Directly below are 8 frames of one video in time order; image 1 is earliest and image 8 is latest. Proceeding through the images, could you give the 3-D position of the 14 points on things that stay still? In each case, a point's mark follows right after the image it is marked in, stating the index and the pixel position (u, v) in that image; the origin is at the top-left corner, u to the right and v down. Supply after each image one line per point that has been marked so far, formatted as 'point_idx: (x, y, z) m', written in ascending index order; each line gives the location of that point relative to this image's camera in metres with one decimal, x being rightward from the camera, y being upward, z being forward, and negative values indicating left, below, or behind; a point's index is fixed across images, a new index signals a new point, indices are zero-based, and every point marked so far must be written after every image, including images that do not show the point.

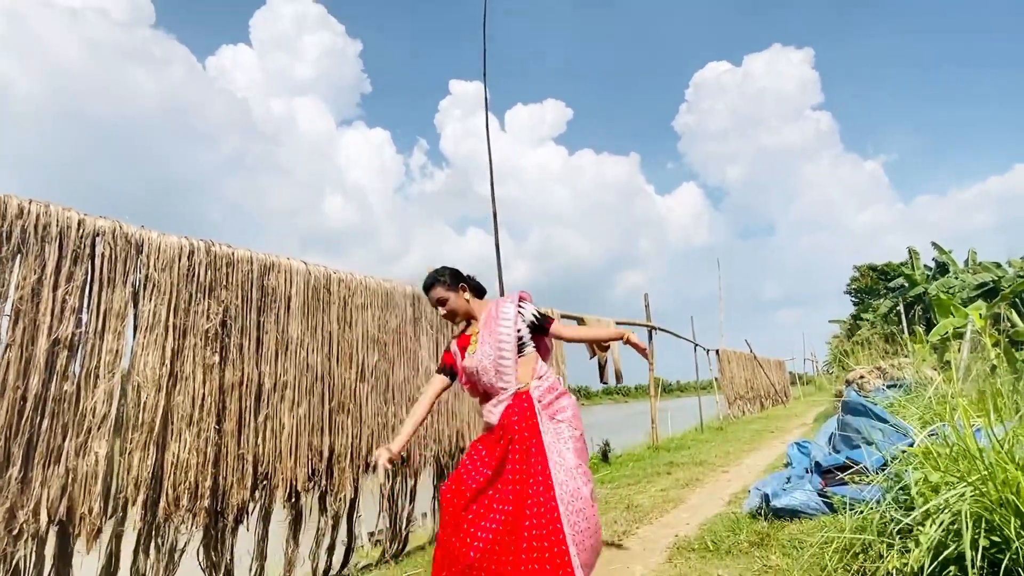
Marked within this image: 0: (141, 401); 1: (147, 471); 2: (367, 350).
0: (-1.8, -0.5, +3.1) m
1: (-1.7, -0.9, +3.1) m
2: (-1.0, -0.4, +4.5) m
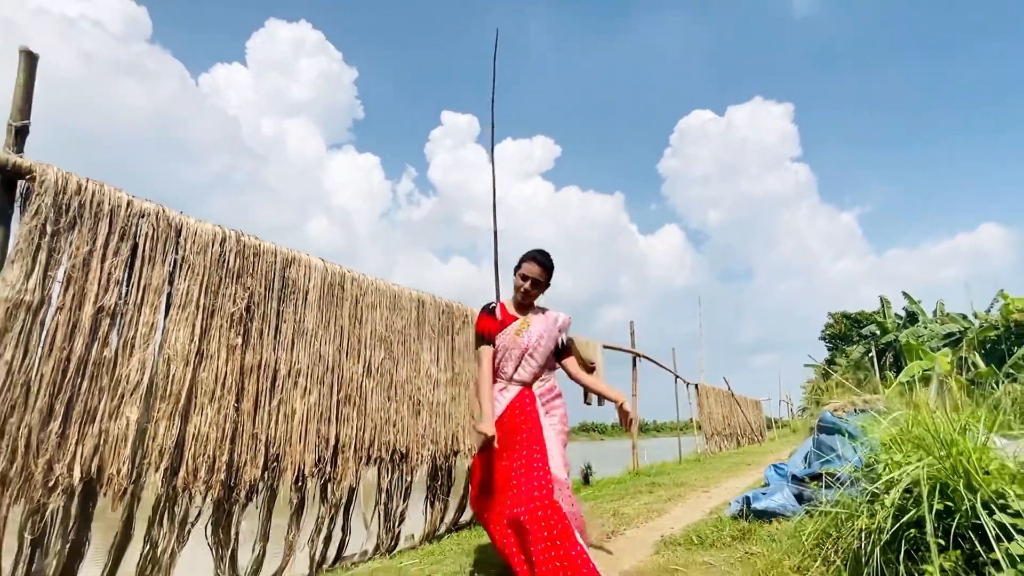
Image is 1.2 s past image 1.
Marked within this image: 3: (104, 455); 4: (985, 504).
0: (-1.7, -0.4, +3.3) m
1: (-1.7, -0.8, +3.2) m
2: (-1.0, -0.4, +4.7) m
3: (-1.9, -0.8, +2.9) m
4: (+1.8, -0.8, +2.5) m
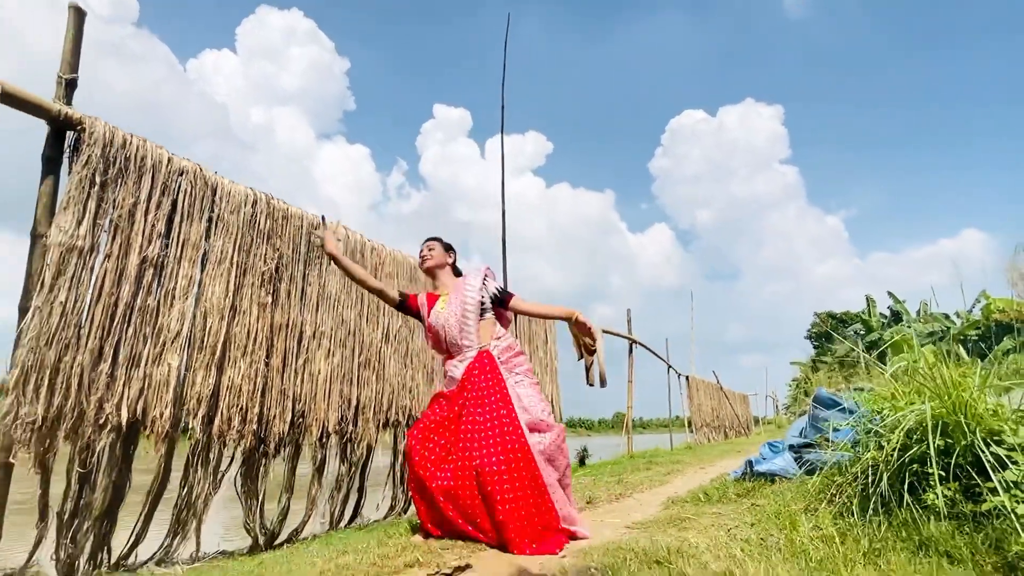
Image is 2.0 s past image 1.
0: (-1.6, -0.2, +3.4) m
1: (-1.6, -0.5, +3.4) m
2: (-0.9, -0.2, +4.9) m
3: (-1.7, -0.5, +3.1) m
4: (+1.9, -0.6, +2.7) m
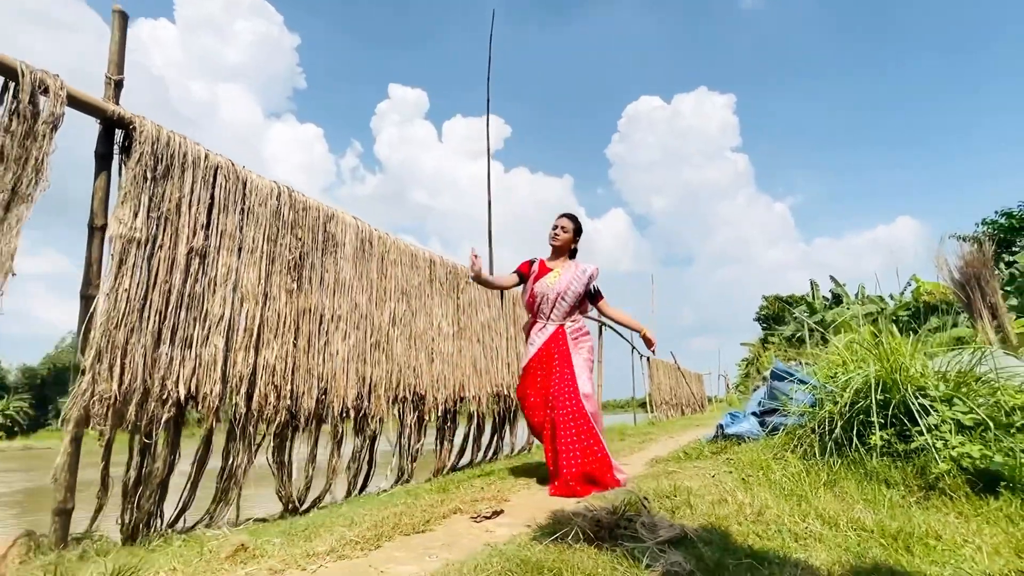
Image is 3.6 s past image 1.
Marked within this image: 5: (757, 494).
0: (-1.5, -0.1, +3.8) m
1: (-1.5, -0.5, +3.8) m
2: (-0.9, -0.1, +5.3) m
3: (-1.6, -0.5, +3.4) m
4: (+2.0, -0.5, +3.3) m
5: (+1.0, -0.9, +2.8) m
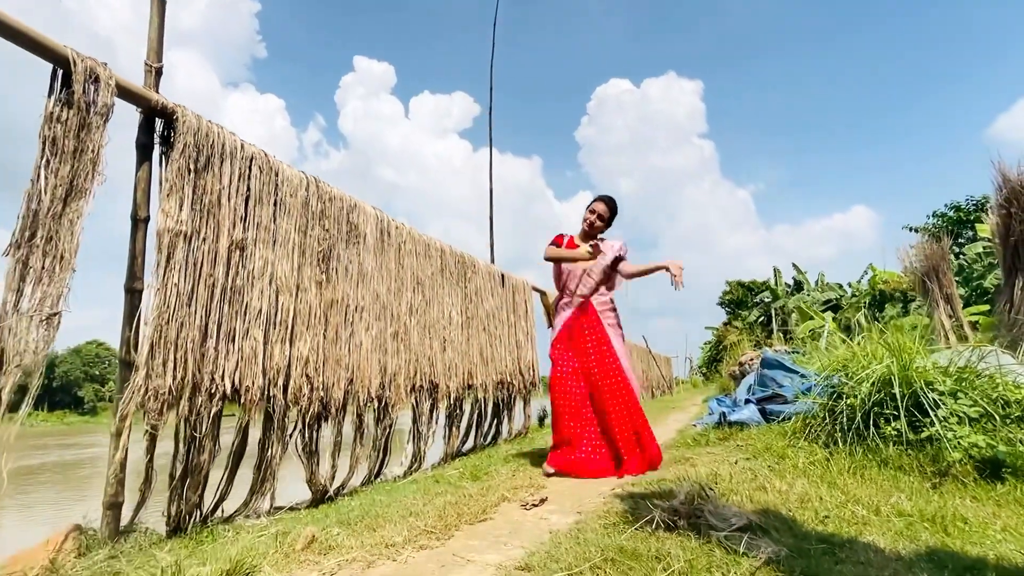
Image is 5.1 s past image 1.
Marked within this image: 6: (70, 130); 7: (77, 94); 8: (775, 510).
0: (-1.3, -0.1, +3.8) m
1: (-1.3, -0.4, +3.8) m
2: (-0.8, 0.0, +5.4) m
3: (-1.4, -0.4, +3.5) m
4: (+2.2, -0.5, +3.5) m
5: (+1.3, -0.9, +3.0) m
6: (-1.9, +0.7, +2.9) m
7: (-1.9, +0.8, +2.9) m
8: (+1.0, -0.8, +2.5) m
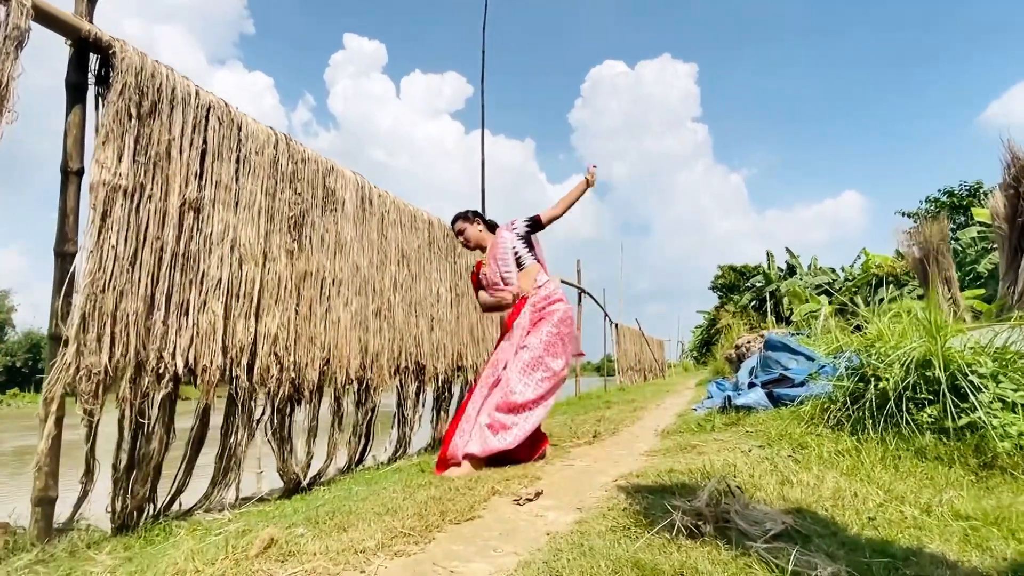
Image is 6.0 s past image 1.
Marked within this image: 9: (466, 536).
0: (-1.4, +0.1, +3.4) m
1: (-1.4, -0.3, +3.4) m
2: (-0.9, +0.2, +5.0) m
3: (-1.5, -0.3, +3.1) m
4: (+2.2, -0.4, +3.2) m
5: (+1.2, -0.7, +2.6) m
6: (-1.9, +0.8, +2.4) m
7: (-1.9, +1.0, +2.5) m
8: (+1.0, -0.7, +2.1) m
9: (-0.2, -0.9, +2.3) m
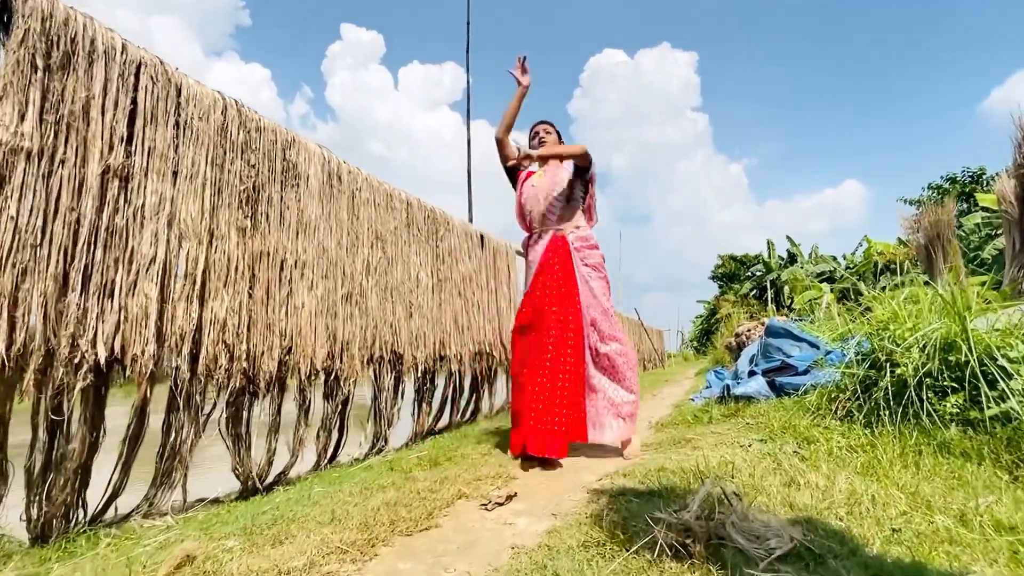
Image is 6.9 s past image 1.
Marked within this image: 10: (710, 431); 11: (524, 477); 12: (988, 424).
0: (-1.5, +0.2, +3.1) m
1: (-1.5, -0.2, +3.1) m
2: (-1.0, +0.3, +4.6) m
3: (-1.6, -0.2, +2.8) m
4: (+2.0, -0.3, +2.9) m
5: (+1.1, -0.6, +2.3) m
6: (-2.1, +0.9, +2.1) m
7: (-2.1, +1.1, +2.1) m
8: (+0.8, -0.6, +1.8) m
9: (-0.3, -0.8, +1.9) m
10: (+1.1, -0.8, +3.8) m
11: (+0.1, -0.8, +2.9) m
12: (+1.9, -0.5, +2.7) m
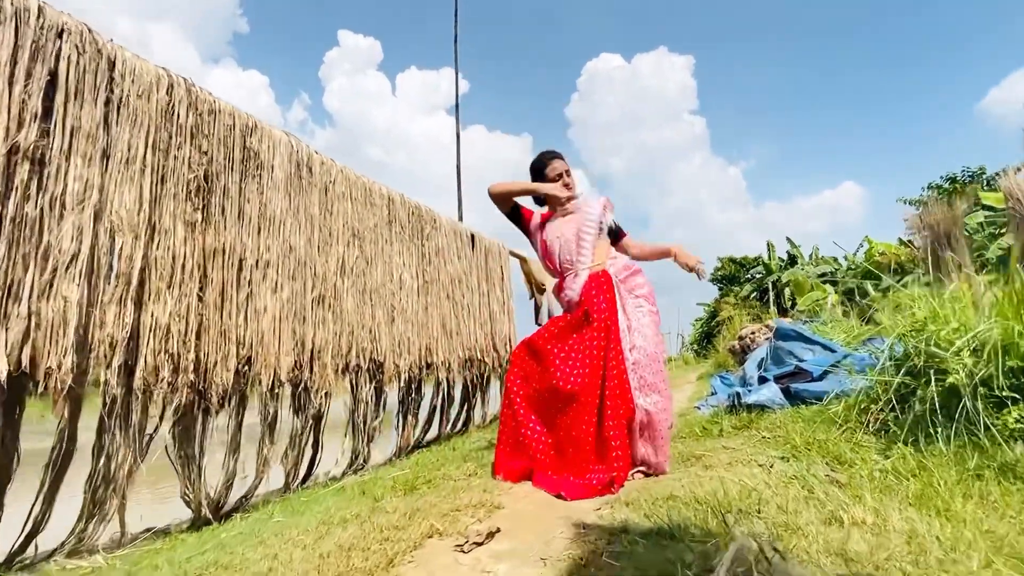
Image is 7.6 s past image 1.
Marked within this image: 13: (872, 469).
0: (-1.6, +0.2, +2.7) m
1: (-1.6, -0.2, +2.7) m
2: (-1.1, +0.3, +4.2) m
3: (-1.7, -0.2, +2.4) m
4: (+2.0, -0.3, +2.5) m
5: (+1.0, -0.6, +1.9) m
6: (-2.1, +0.9, +1.7) m
7: (-2.1, +1.1, +1.7) m
8: (+0.8, -0.6, +1.4) m
9: (-0.3, -0.8, +1.5) m
10: (+1.1, -0.8, +3.4) m
11: (0.0, -0.8, +2.5) m
12: (+1.9, -0.5, +2.3) m
13: (+1.2, -0.6, +2.3) m
